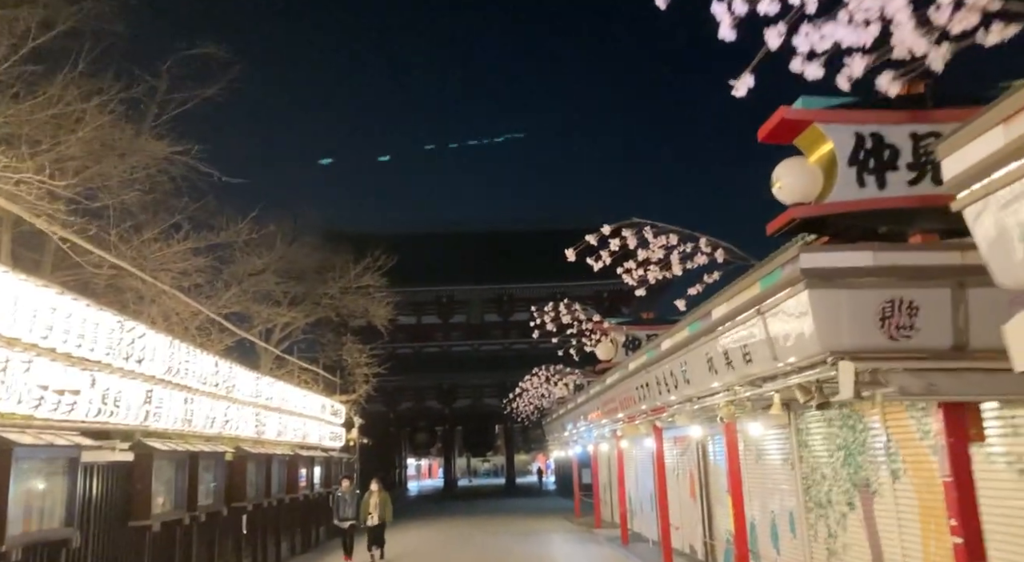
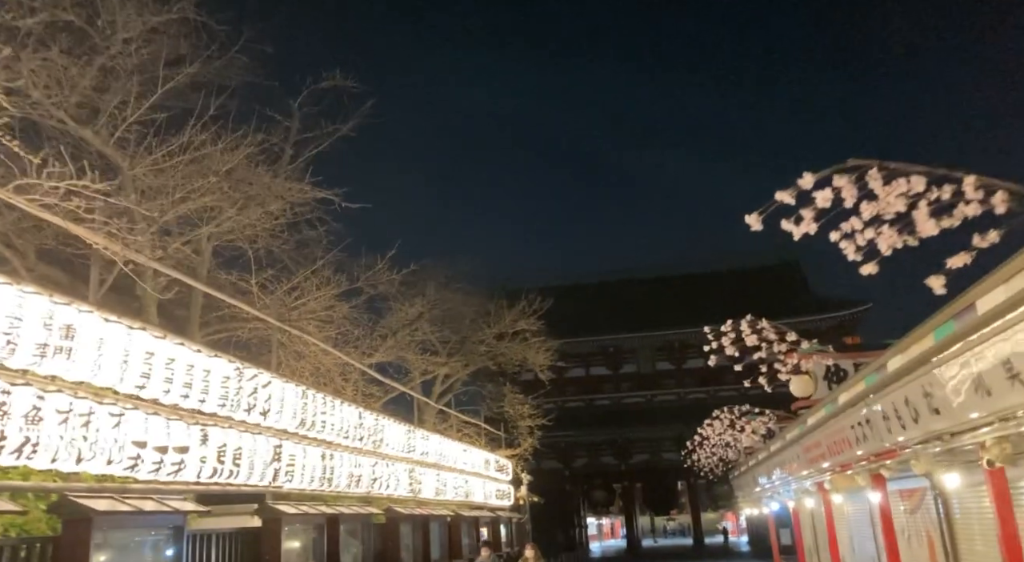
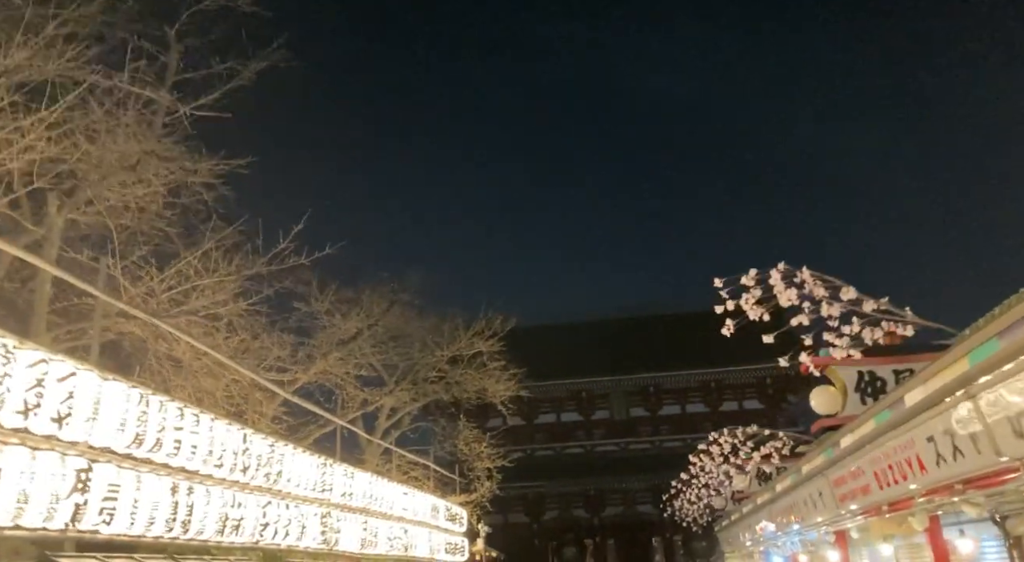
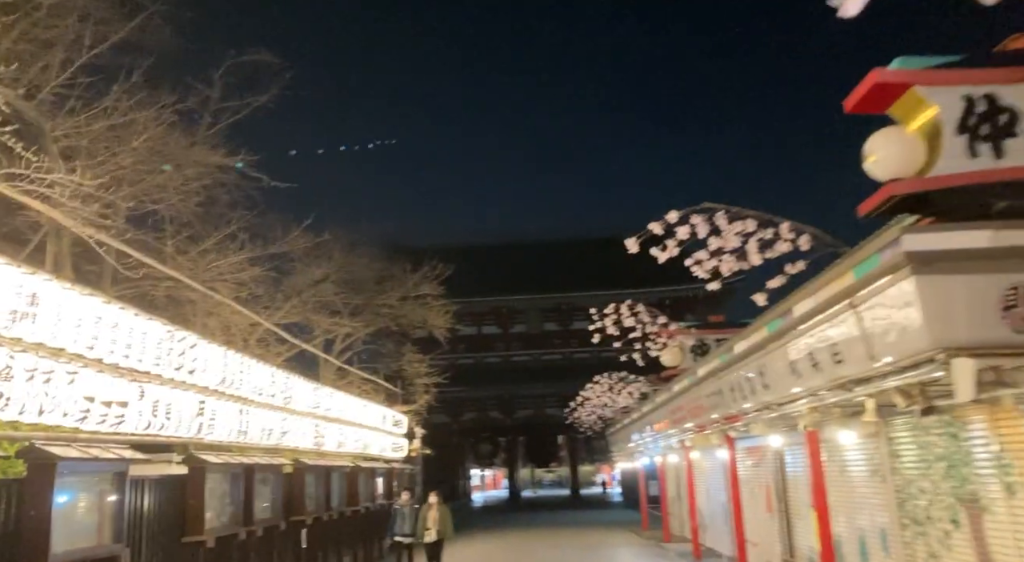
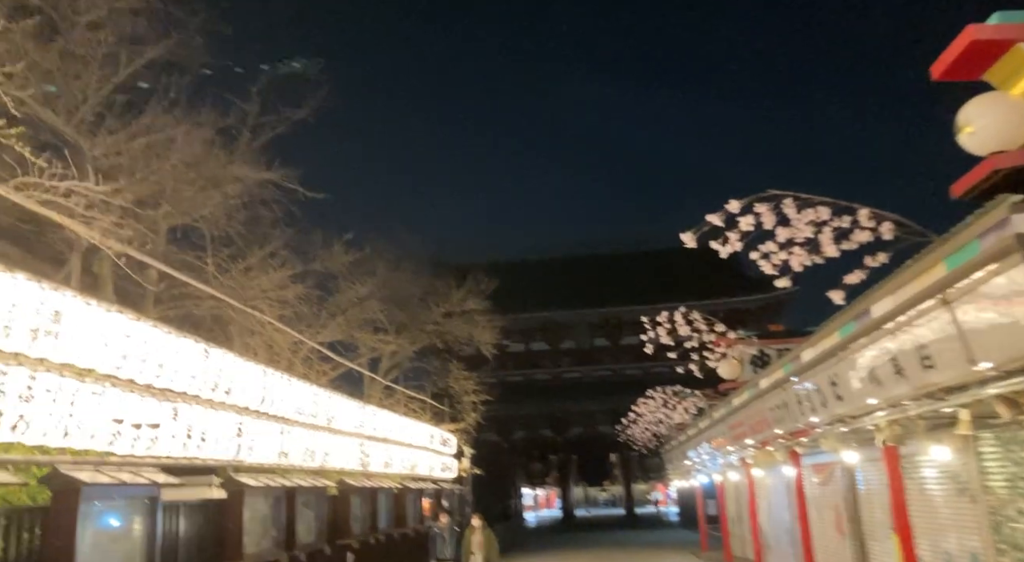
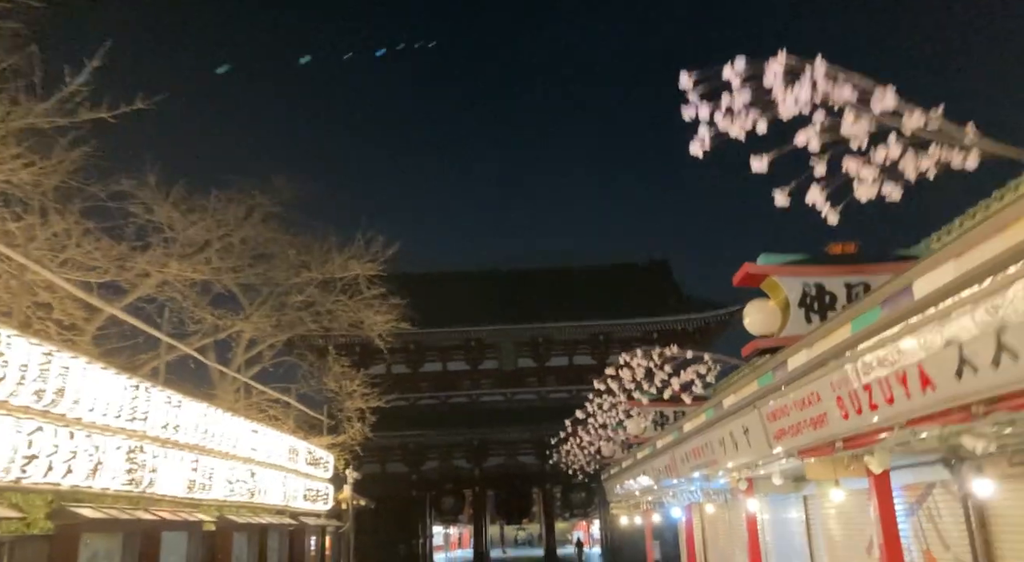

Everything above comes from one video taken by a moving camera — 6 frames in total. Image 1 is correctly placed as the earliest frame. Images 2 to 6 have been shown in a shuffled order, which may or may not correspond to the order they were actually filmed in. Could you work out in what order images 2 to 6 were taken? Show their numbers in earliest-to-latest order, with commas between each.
4, 5, 2, 3, 6
